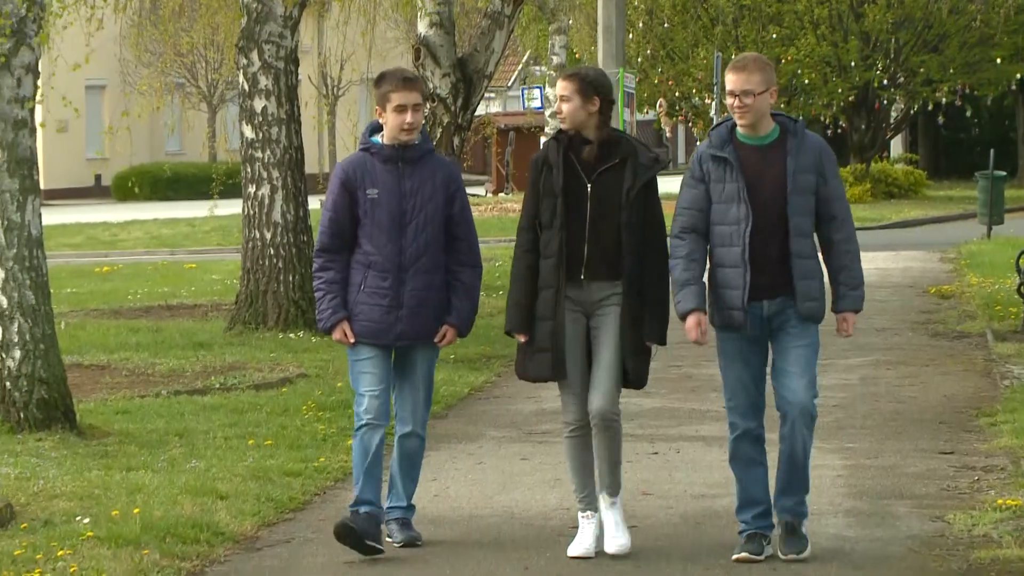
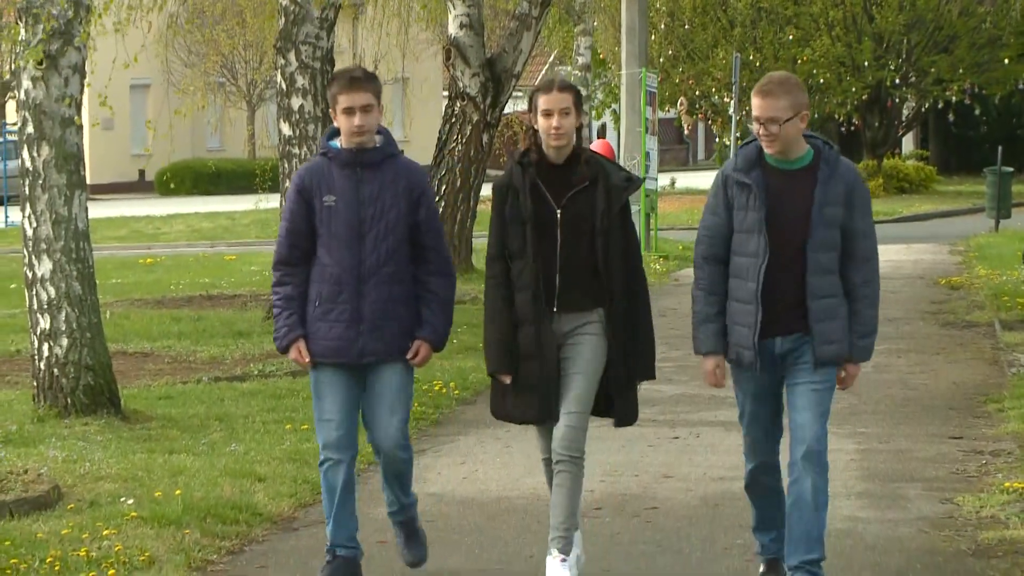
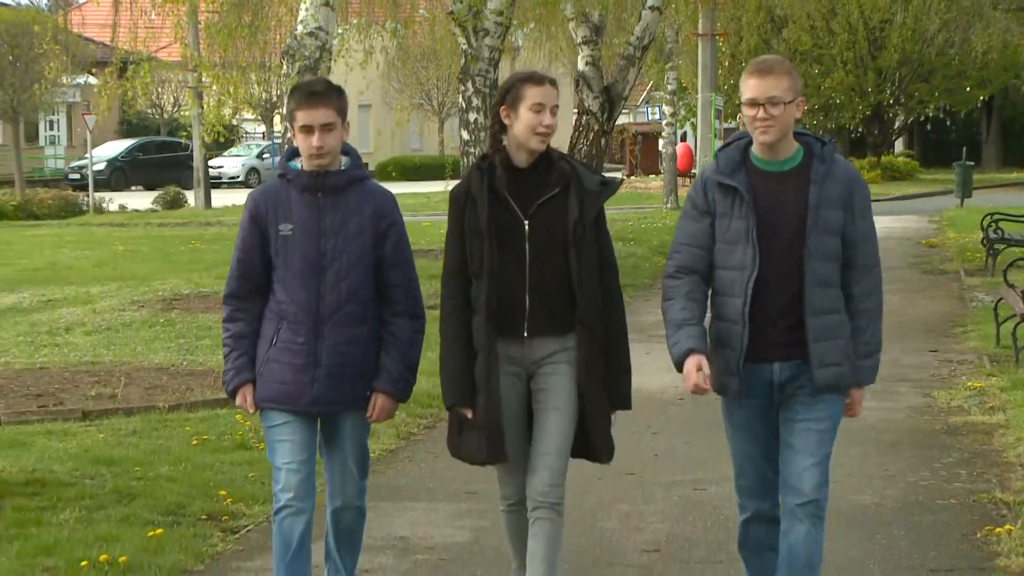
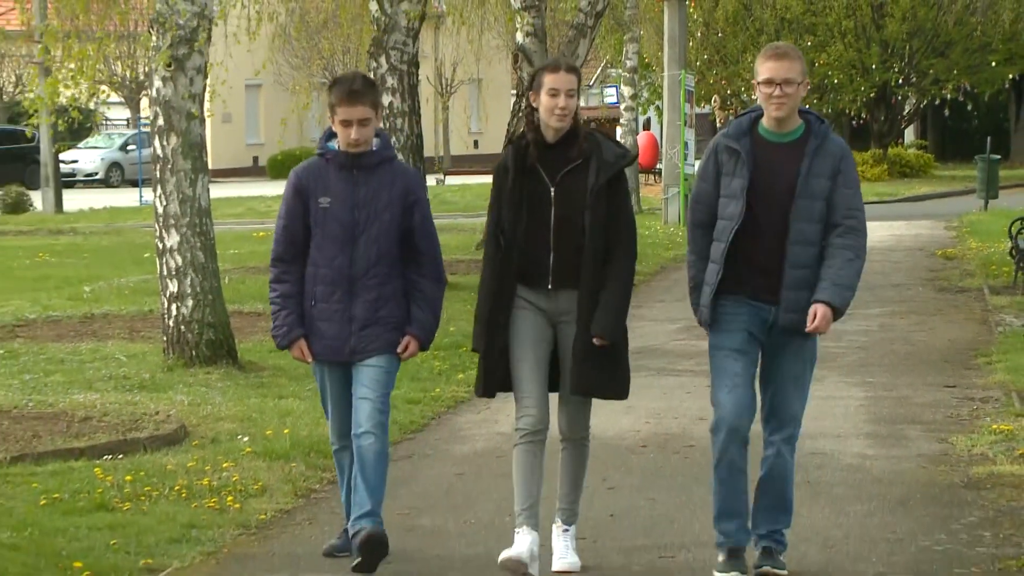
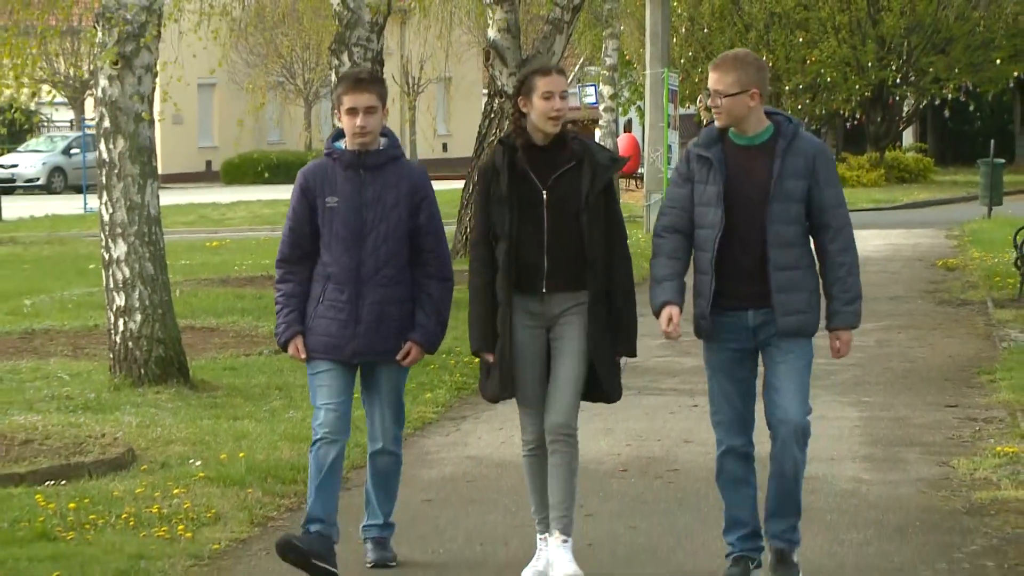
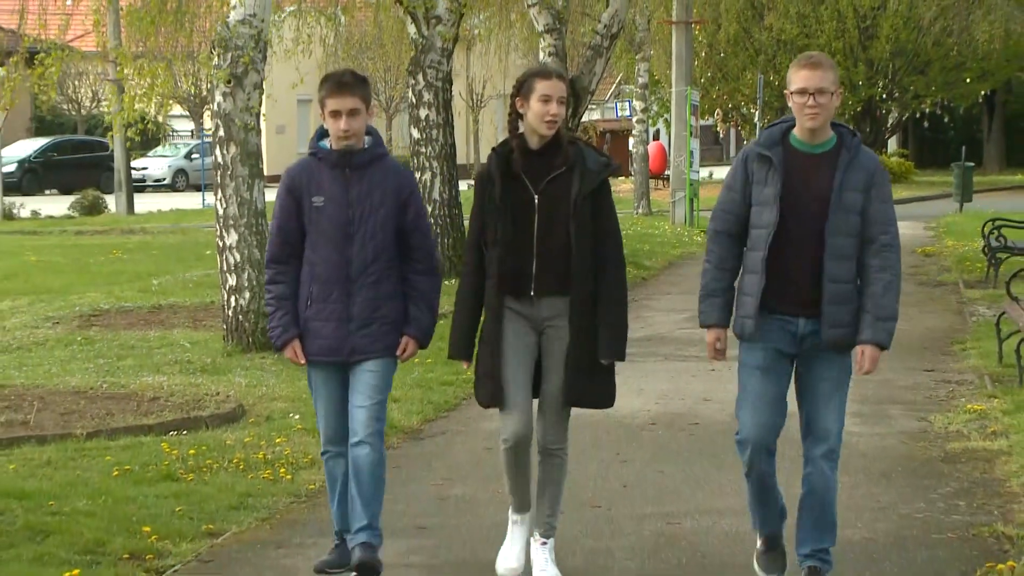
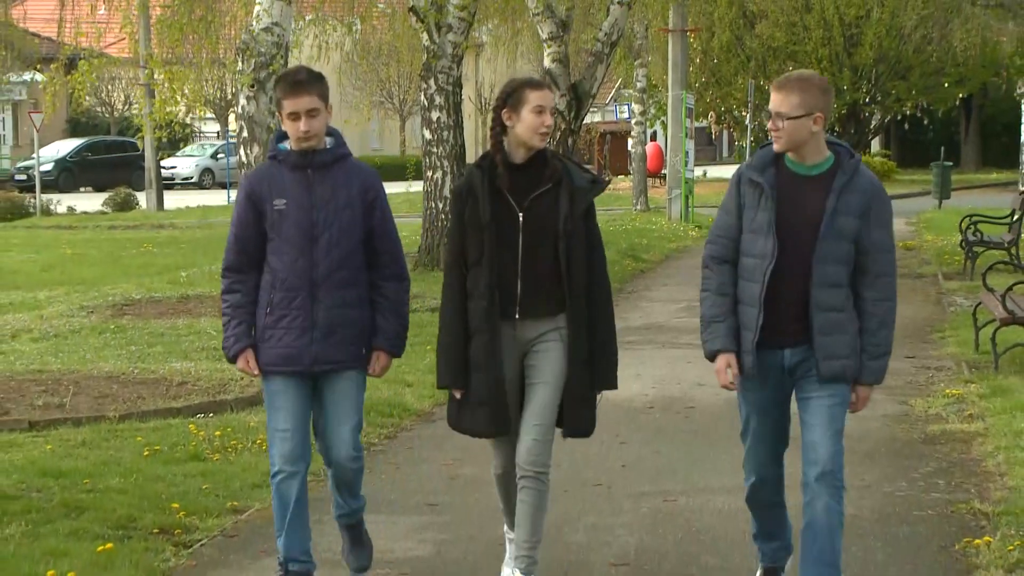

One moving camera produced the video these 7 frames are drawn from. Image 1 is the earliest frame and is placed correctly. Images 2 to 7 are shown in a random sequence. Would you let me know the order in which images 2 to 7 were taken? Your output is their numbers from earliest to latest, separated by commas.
2, 5, 4, 6, 7, 3
